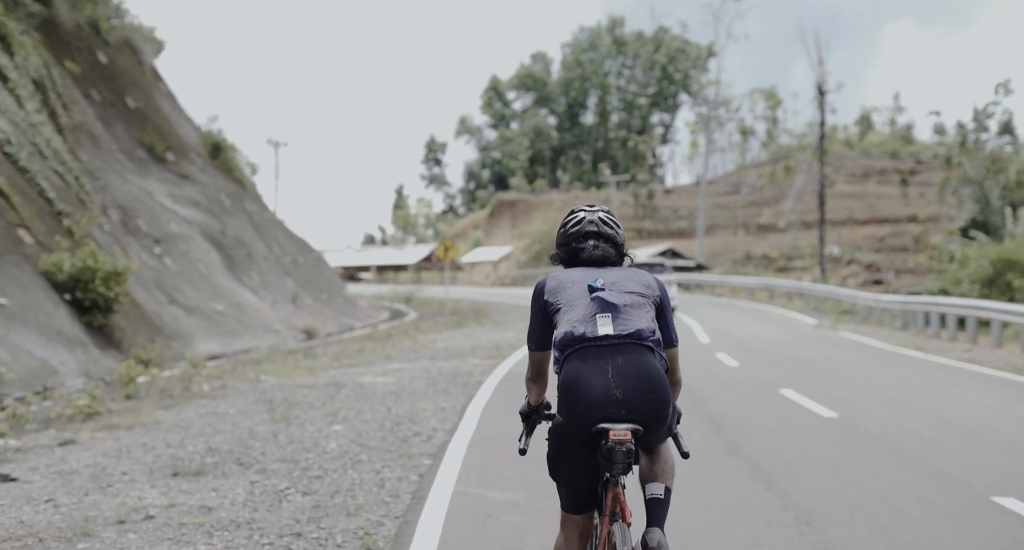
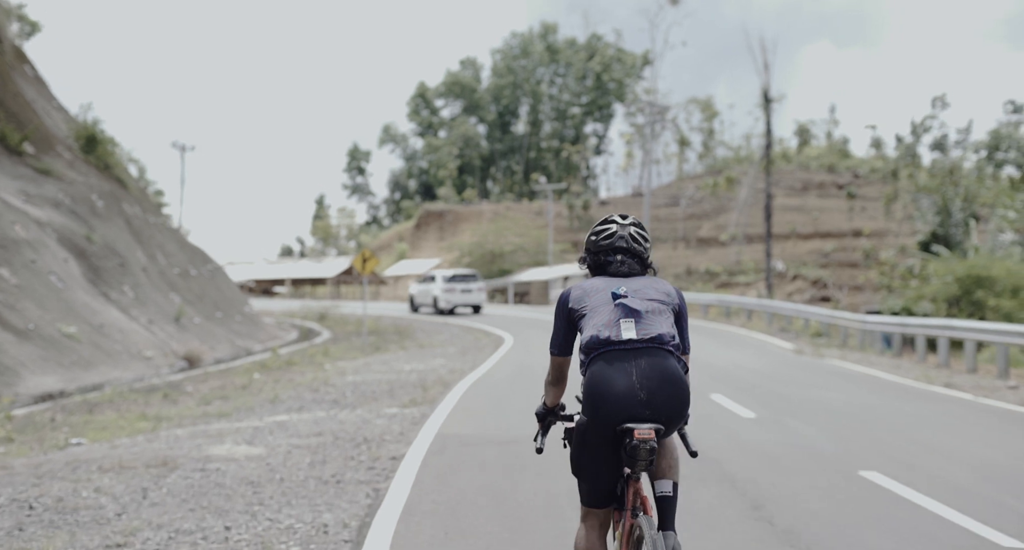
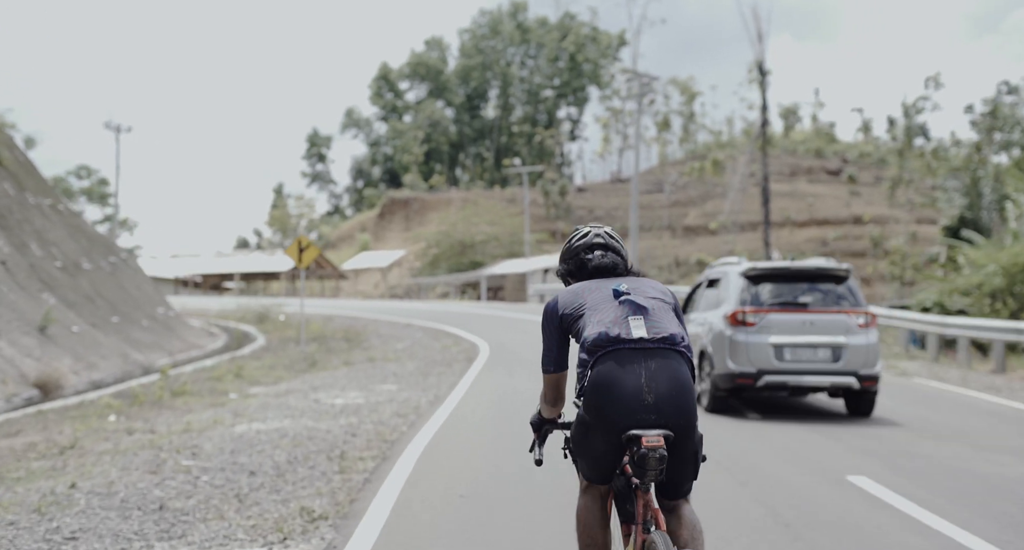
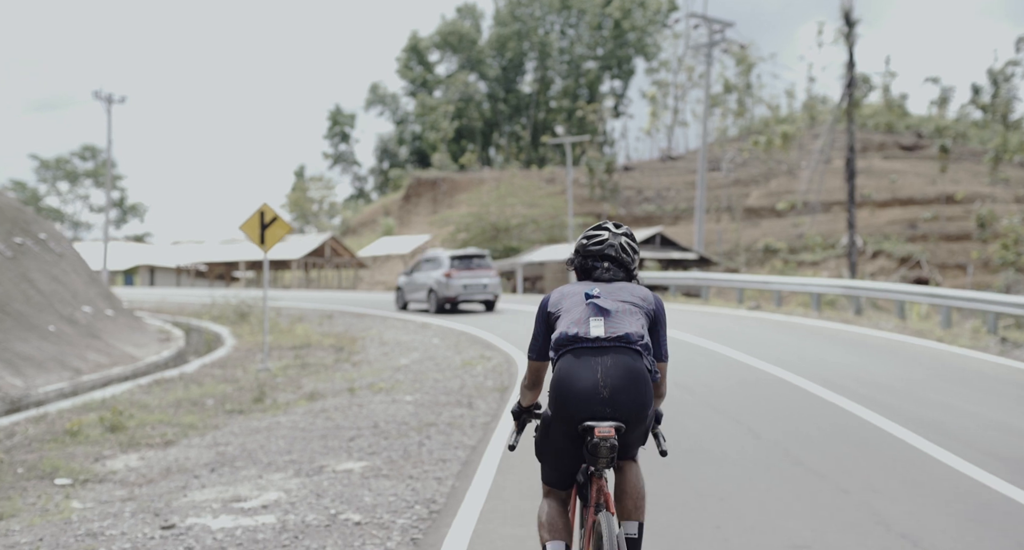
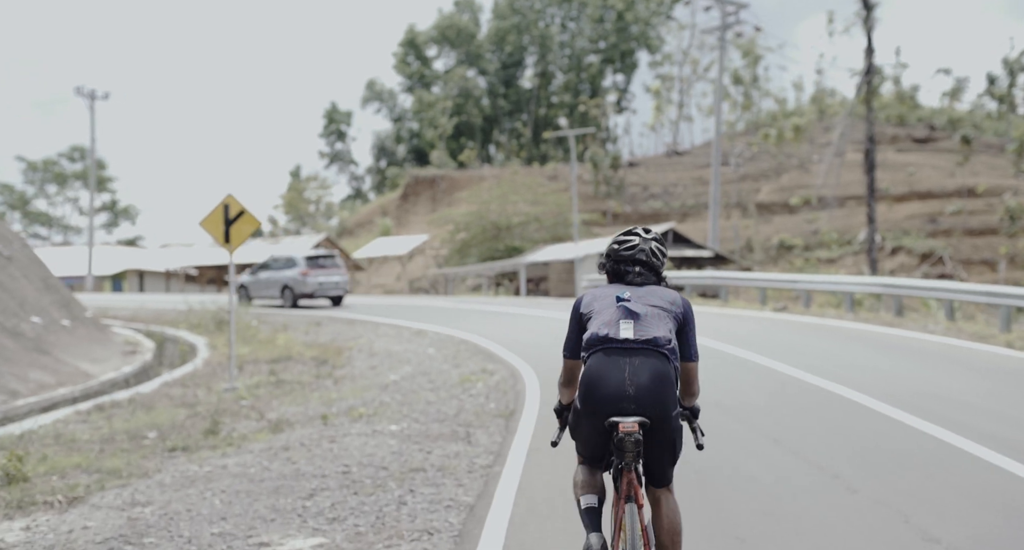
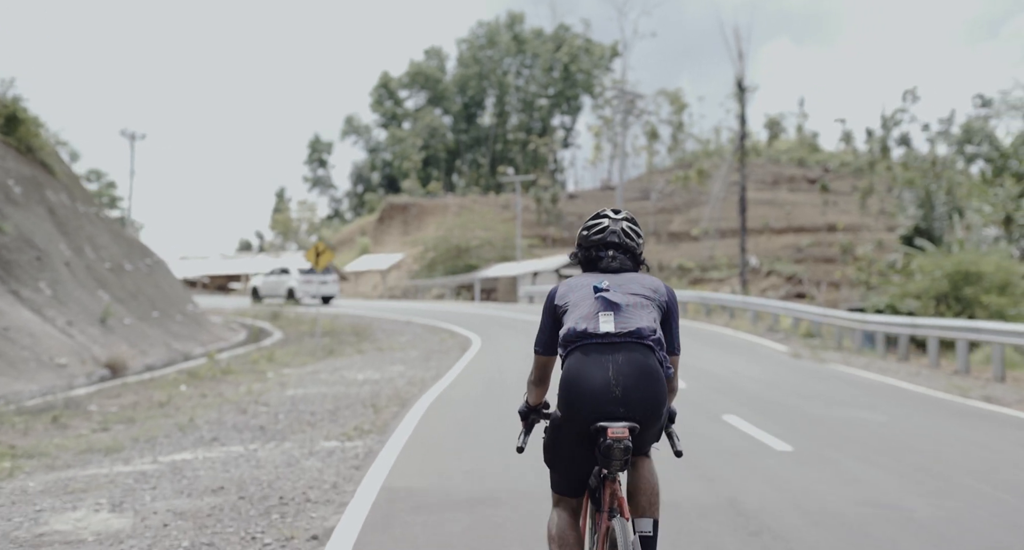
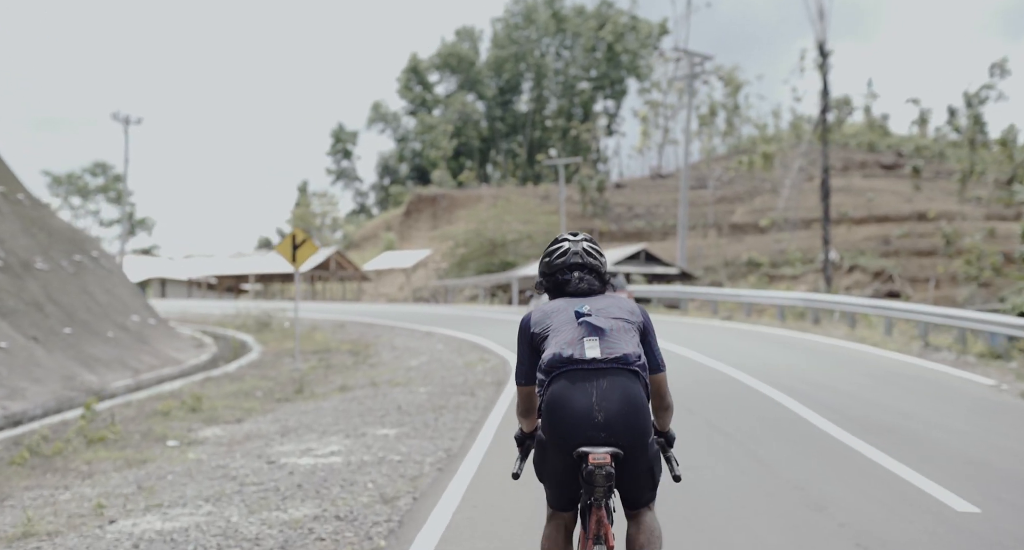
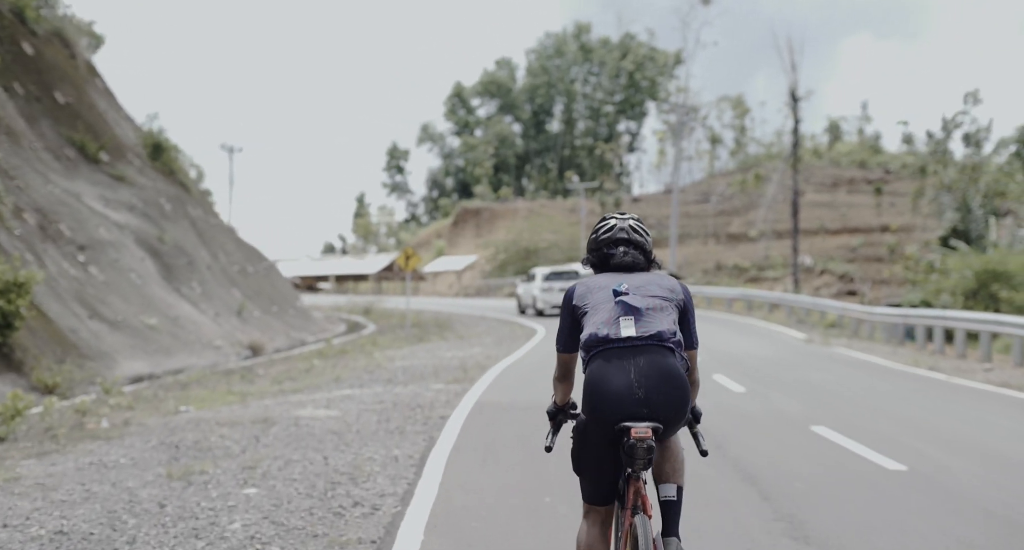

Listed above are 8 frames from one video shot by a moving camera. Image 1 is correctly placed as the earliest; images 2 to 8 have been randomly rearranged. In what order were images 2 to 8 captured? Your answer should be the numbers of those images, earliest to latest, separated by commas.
8, 2, 6, 3, 7, 4, 5
